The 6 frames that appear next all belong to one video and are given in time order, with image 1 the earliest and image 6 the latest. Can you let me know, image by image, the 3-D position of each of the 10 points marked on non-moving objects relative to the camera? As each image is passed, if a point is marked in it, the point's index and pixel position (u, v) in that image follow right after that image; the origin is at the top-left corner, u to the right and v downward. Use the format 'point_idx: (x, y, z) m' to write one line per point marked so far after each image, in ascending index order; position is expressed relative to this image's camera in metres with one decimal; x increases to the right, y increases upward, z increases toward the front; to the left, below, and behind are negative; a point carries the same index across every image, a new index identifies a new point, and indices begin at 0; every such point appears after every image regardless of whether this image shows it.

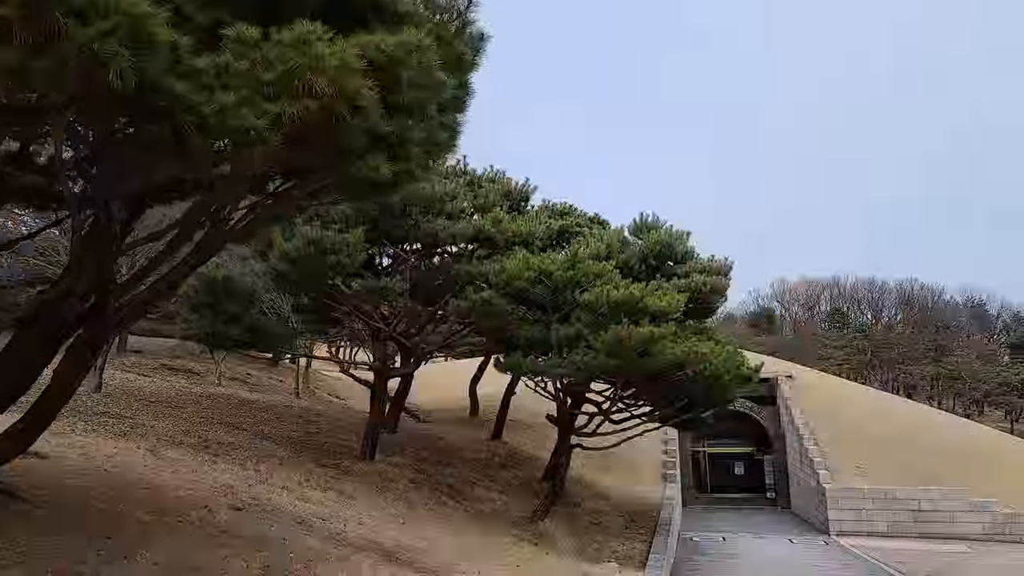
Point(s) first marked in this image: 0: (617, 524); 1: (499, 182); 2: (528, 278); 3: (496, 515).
0: (+2.0, -4.6, +13.9) m
1: (-0.2, +1.7, +11.8) m
2: (+0.2, +0.1, +9.6) m
3: (-0.3, -3.8, +12.2) m
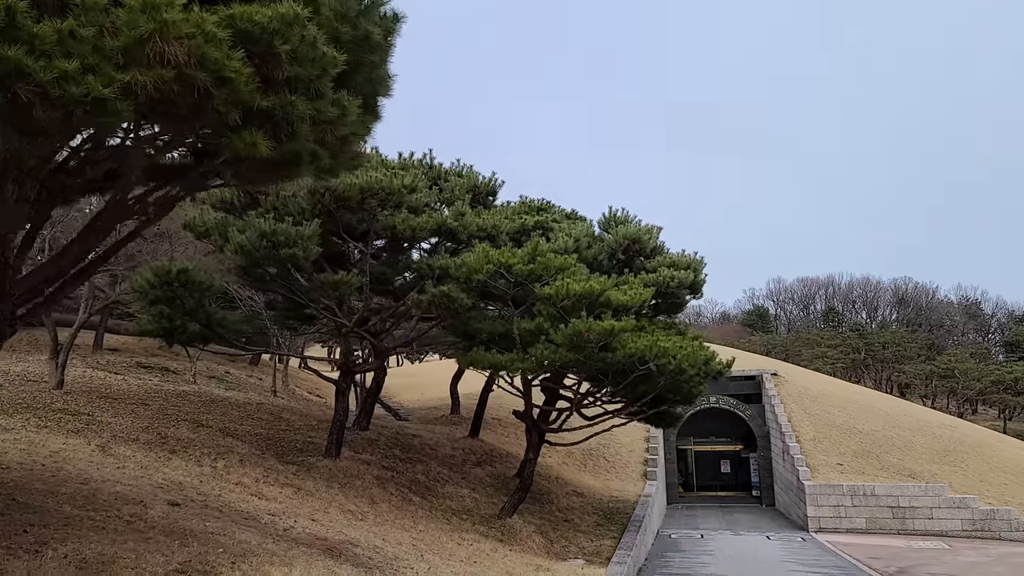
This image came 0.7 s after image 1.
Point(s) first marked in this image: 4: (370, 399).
0: (+1.5, -4.5, +13.8) m
1: (-0.8, +1.8, +11.7) m
2: (-0.3, +0.2, +9.5) m
3: (-0.8, -3.8, +12.1) m
4: (-3.0, -2.3, +15.0) m
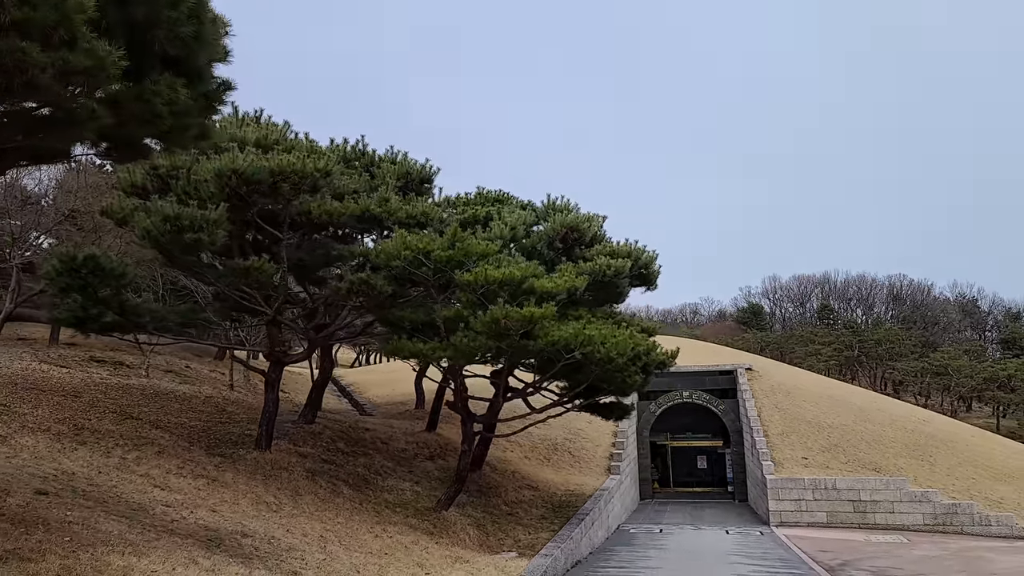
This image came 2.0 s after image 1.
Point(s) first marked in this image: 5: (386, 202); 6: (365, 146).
0: (+0.4, -4.3, +13.6) m
1: (-1.8, +2.0, +11.5) m
2: (-1.4, +0.4, +9.3) m
3: (-1.9, -3.6, +11.9) m
4: (-4.1, -2.1, +14.8) m
5: (-1.8, +1.2, +10.2) m
6: (-2.3, +2.3, +11.5) m
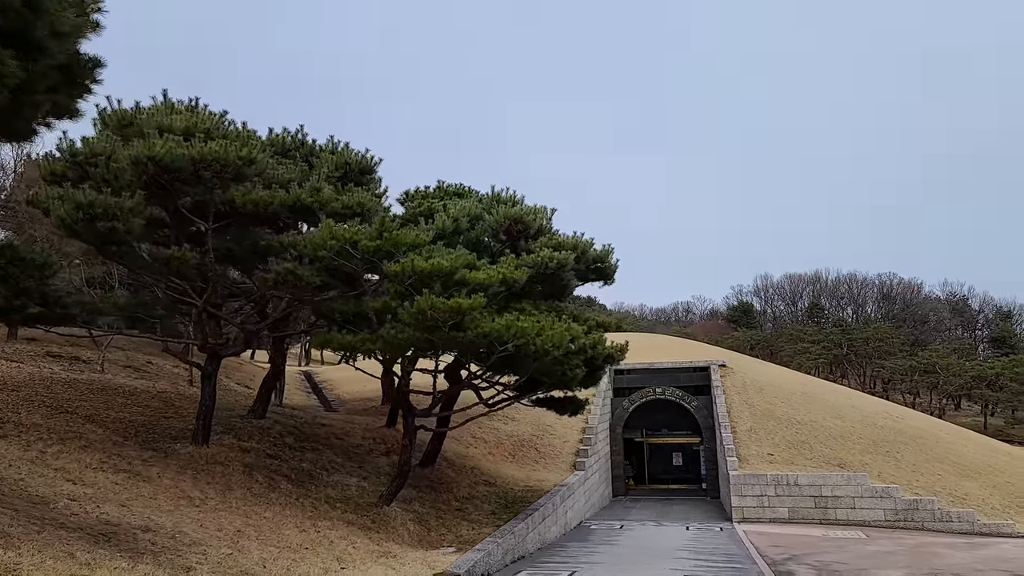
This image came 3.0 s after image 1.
0: (-0.5, -4.2, +13.5) m
1: (-2.7, +2.1, +11.3) m
2: (-2.3, +0.5, +9.1) m
3: (-2.8, -3.5, +11.7) m
4: (-5.0, -2.0, +14.6) m
5: (-2.7, +1.4, +10.1) m
6: (-3.3, +2.4, +11.3) m
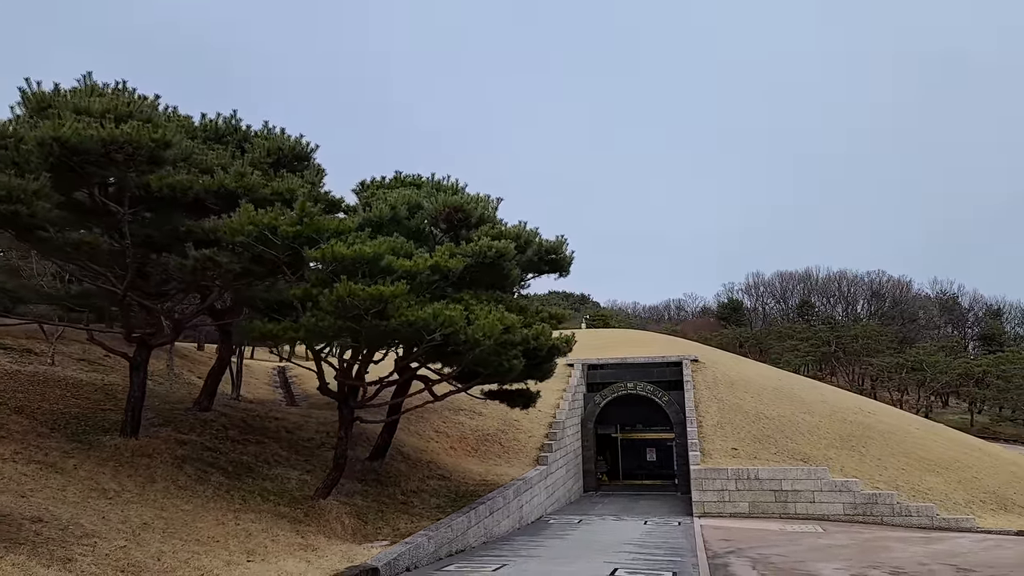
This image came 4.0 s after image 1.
0: (-1.5, -4.0, +13.3) m
1: (-3.7, +2.3, +11.1) m
2: (-3.2, +0.7, +8.9) m
3: (-3.8, -3.3, +11.5) m
4: (-6.0, -1.8, +14.4) m
5: (-3.7, +1.5, +9.8) m
6: (-4.2, +2.6, +11.1) m
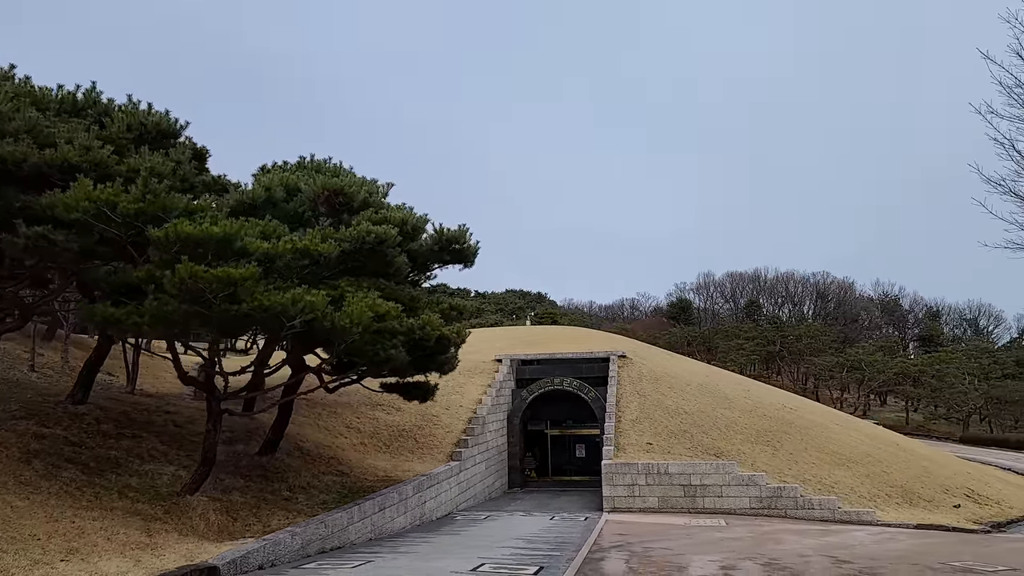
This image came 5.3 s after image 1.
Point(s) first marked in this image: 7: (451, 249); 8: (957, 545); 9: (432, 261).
0: (-3.5, -3.8, +12.8) m
1: (-5.5, +2.5, +10.4) m
2: (-4.9, +0.9, +8.3) m
3: (-5.6, -3.0, +10.9) m
4: (-8.0, -1.5, +13.6) m
5: (-5.4, +1.8, +9.2) m
6: (-6.0, +2.8, +10.4) m
7: (-1.2, +0.8, +14.0) m
8: (+8.7, -5.0, +14.0) m
9: (-1.6, +0.5, +13.9) m
